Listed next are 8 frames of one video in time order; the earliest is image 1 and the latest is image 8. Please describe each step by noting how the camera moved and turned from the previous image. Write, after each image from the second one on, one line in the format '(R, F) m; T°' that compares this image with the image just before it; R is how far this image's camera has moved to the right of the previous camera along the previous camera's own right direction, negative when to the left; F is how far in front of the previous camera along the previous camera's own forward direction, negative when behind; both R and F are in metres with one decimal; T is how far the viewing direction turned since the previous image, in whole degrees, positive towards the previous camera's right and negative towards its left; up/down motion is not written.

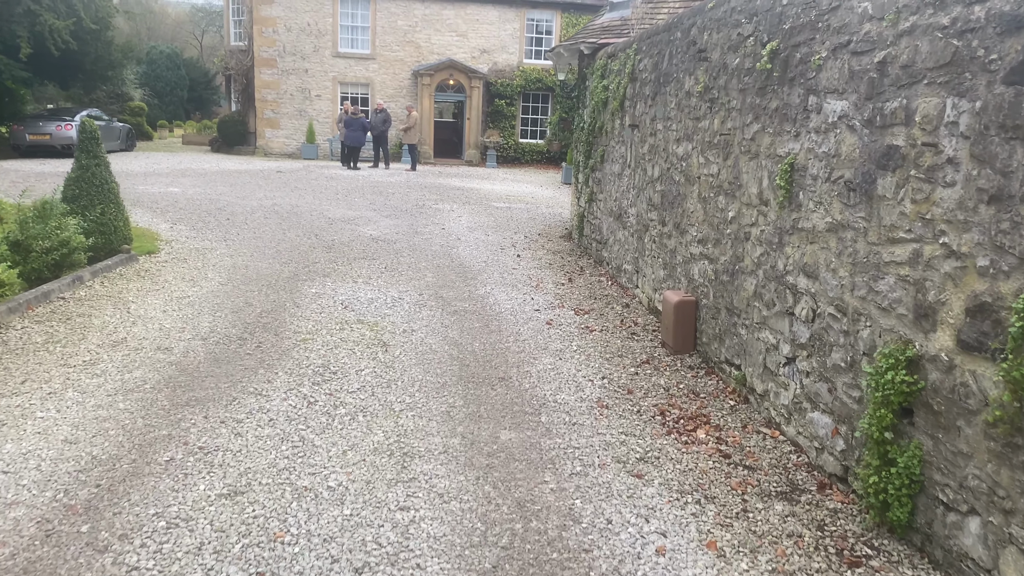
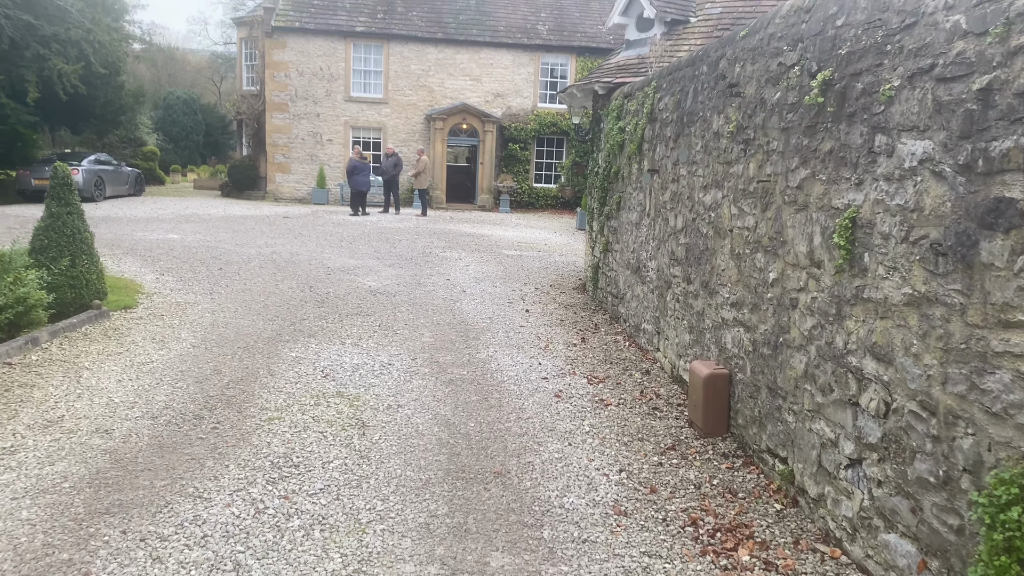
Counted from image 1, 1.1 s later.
(+0.1, +0.7) m; -1°
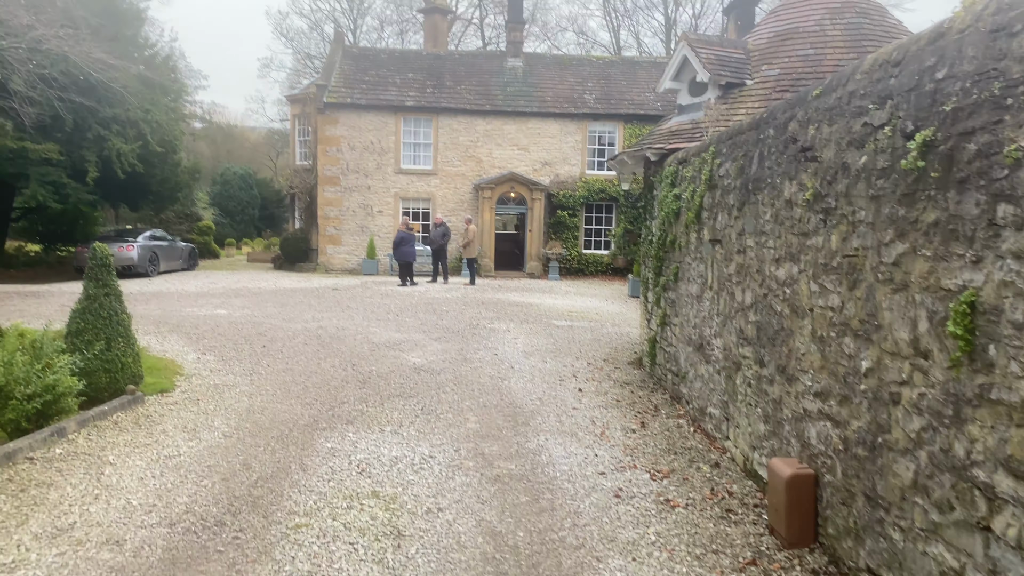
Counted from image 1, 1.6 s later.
(0.0, +0.4) m; -3°
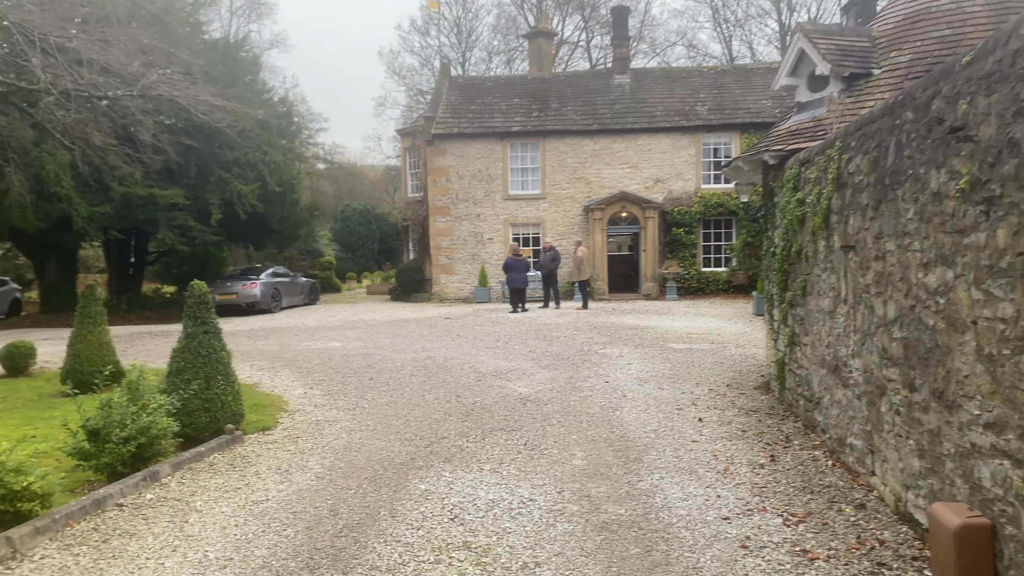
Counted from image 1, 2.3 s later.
(+0.1, +0.5) m; -8°
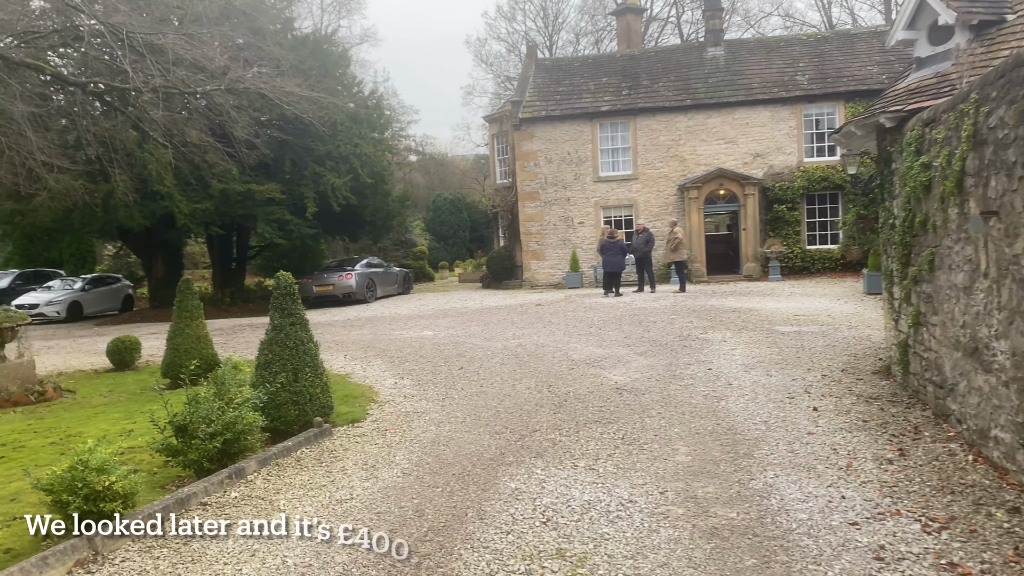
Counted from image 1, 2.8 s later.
(0.0, +0.3) m; -6°
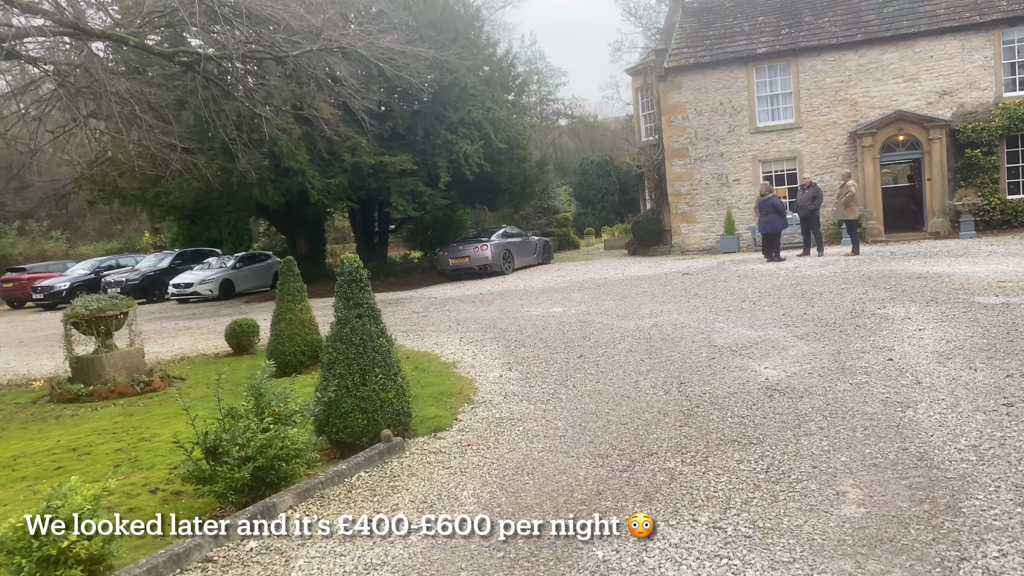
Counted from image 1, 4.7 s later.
(+0.3, +1.3) m; -11°
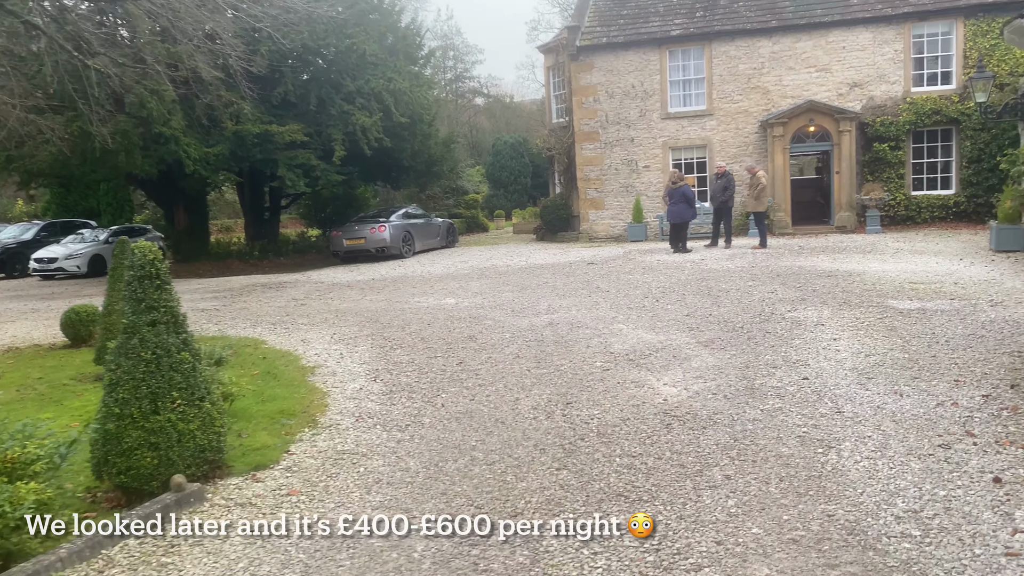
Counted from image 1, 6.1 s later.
(+0.3, +1.0) m; +6°
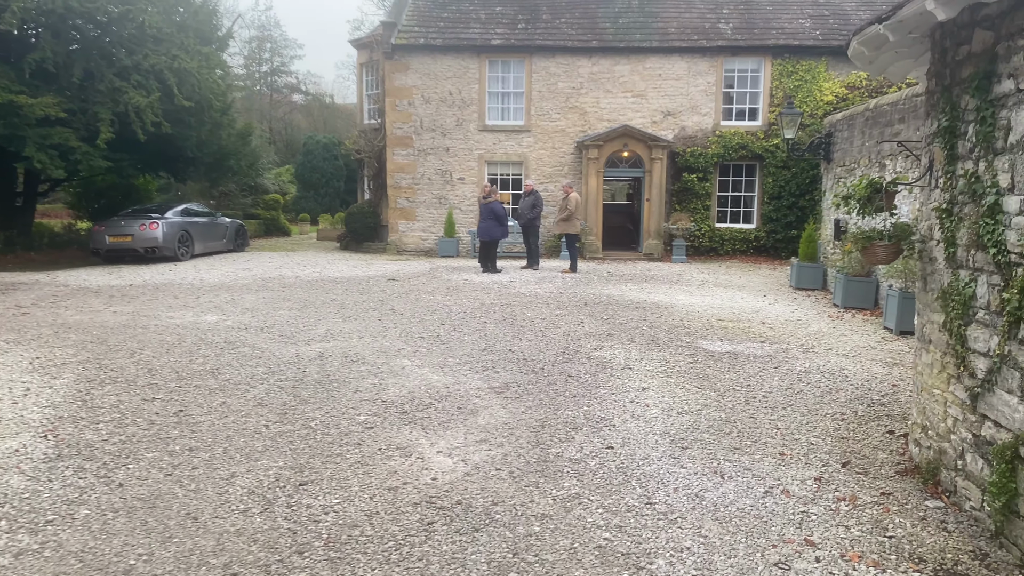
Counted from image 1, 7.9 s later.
(+0.4, +1.2) m; +12°
